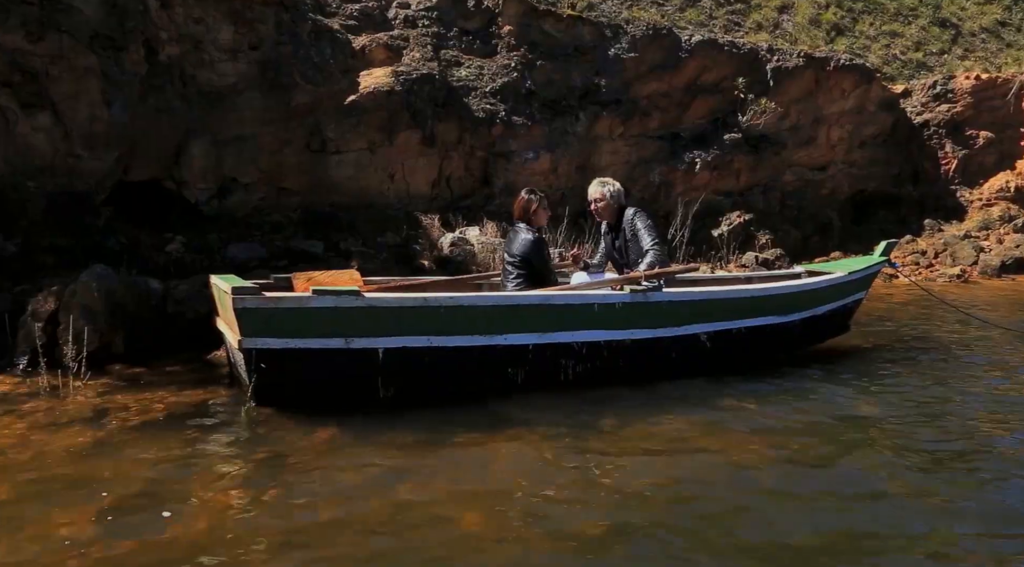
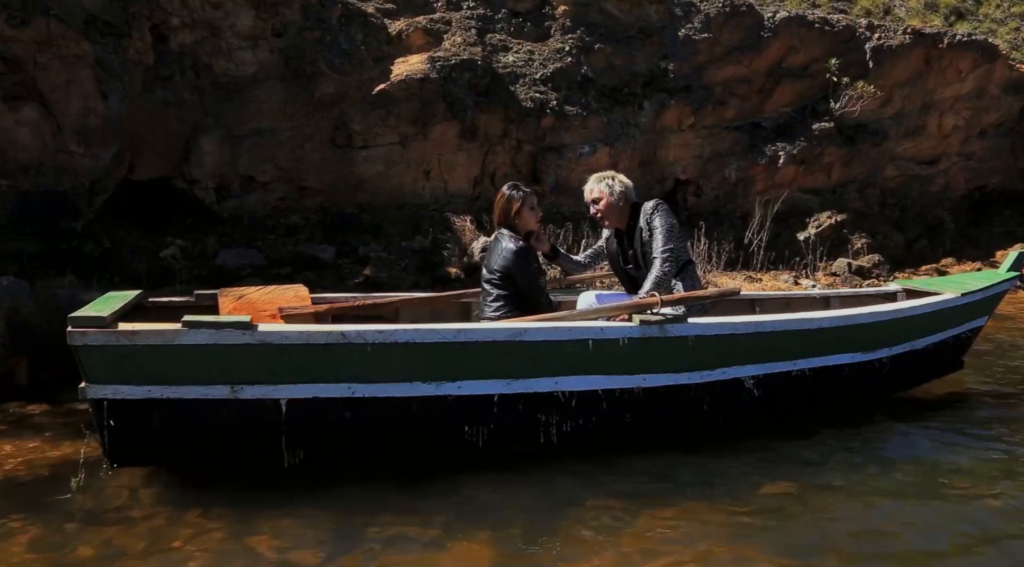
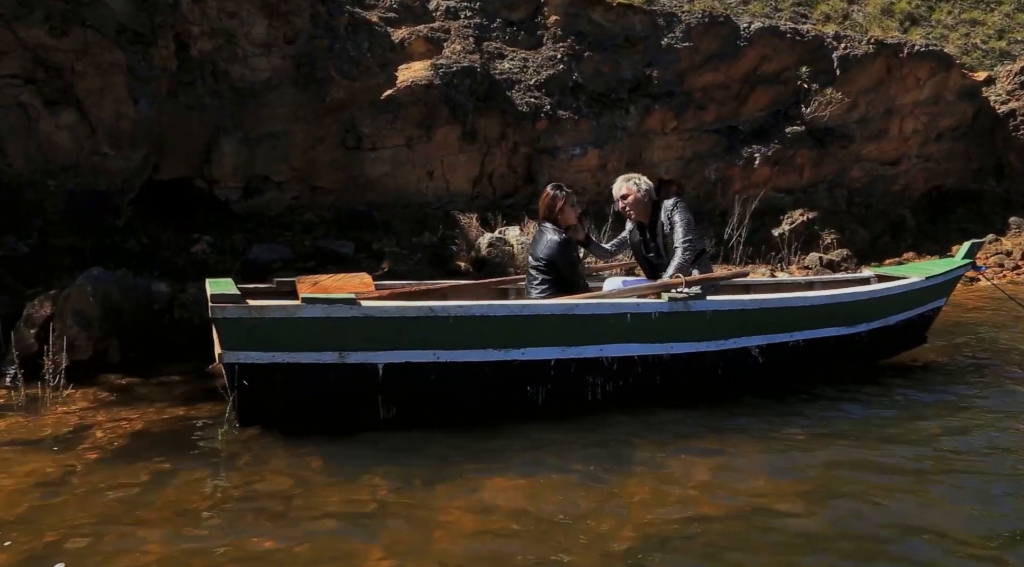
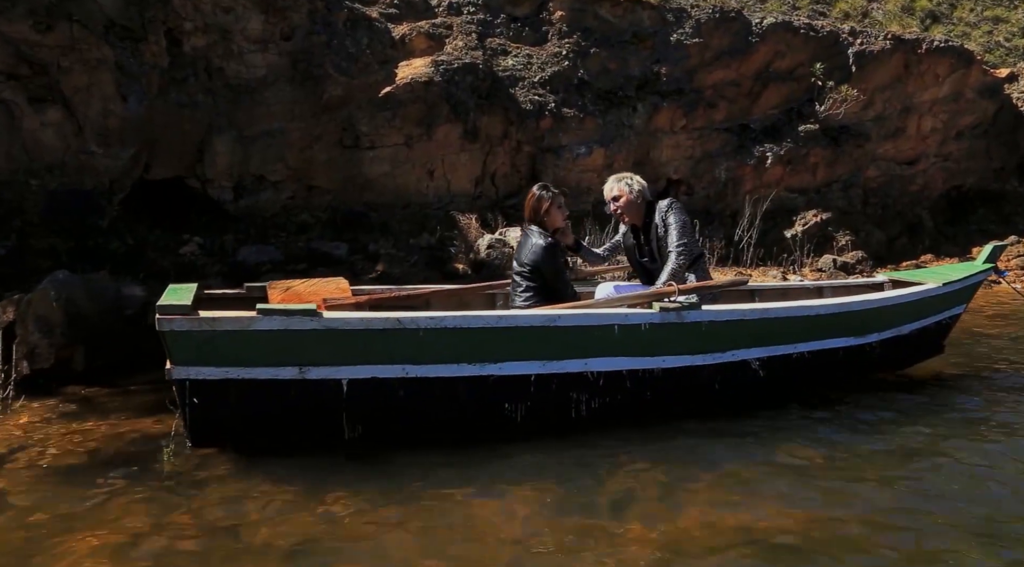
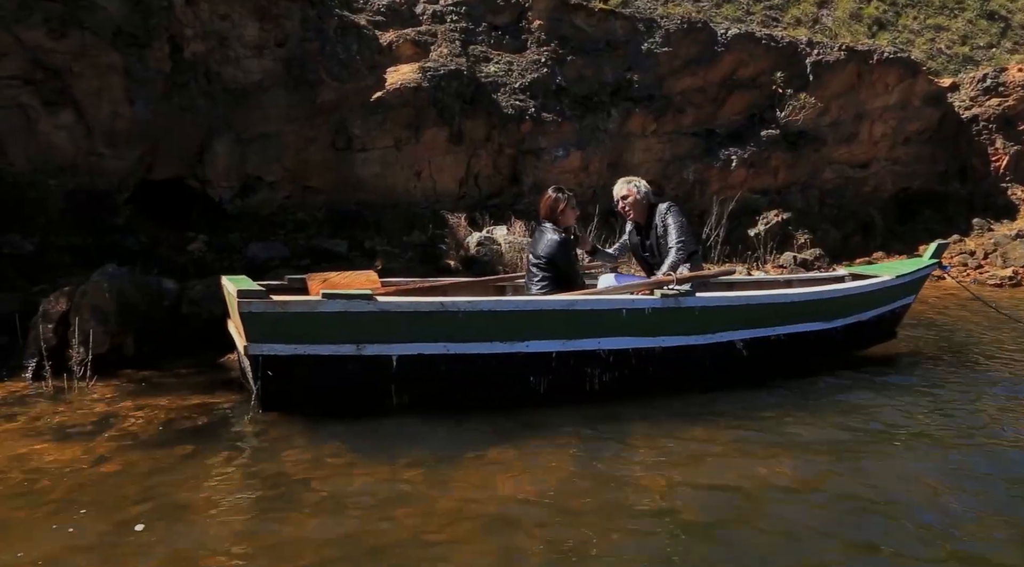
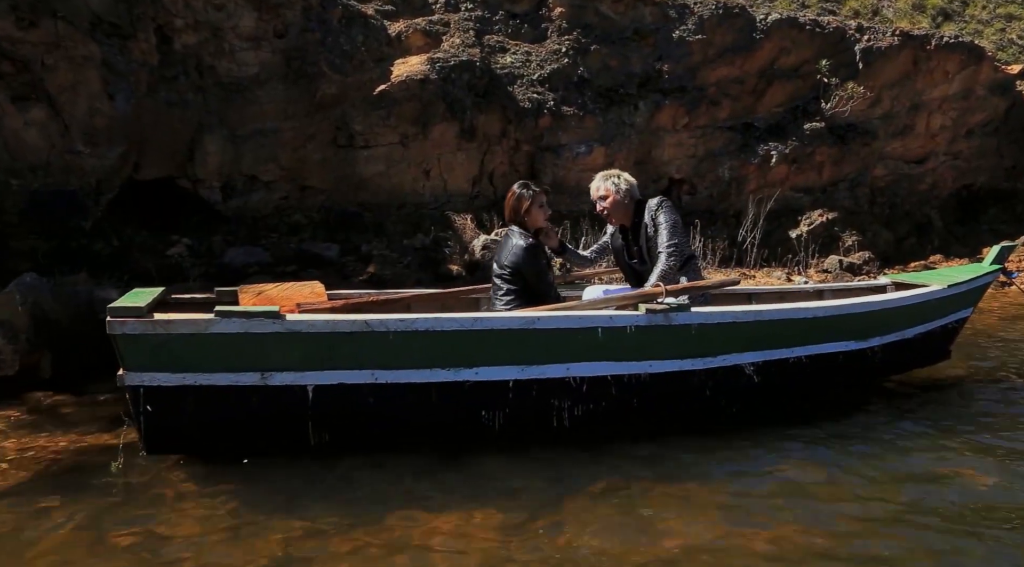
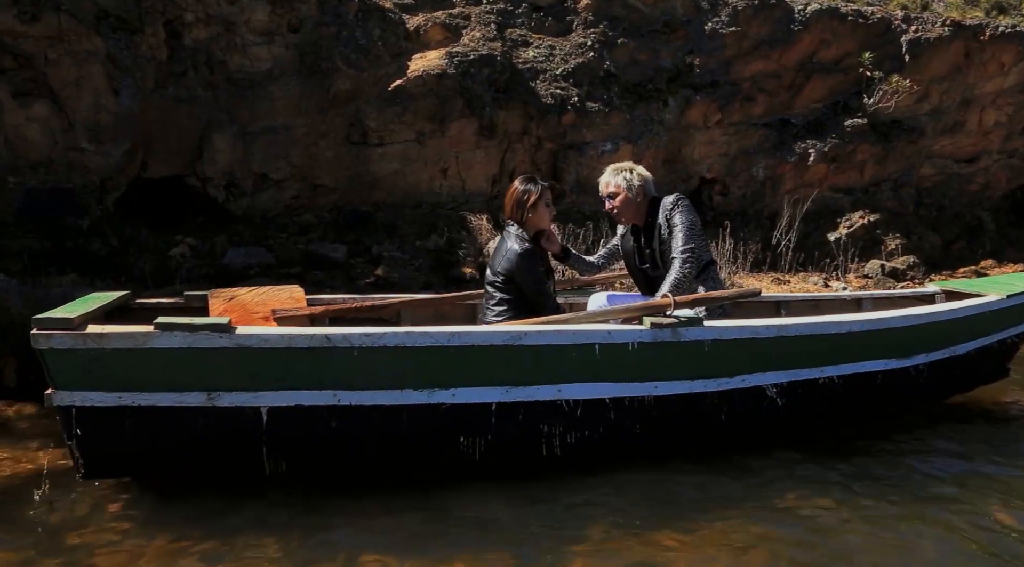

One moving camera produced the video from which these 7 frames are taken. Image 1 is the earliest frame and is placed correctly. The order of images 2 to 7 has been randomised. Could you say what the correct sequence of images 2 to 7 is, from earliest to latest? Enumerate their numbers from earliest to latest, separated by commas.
5, 3, 4, 6, 2, 7
